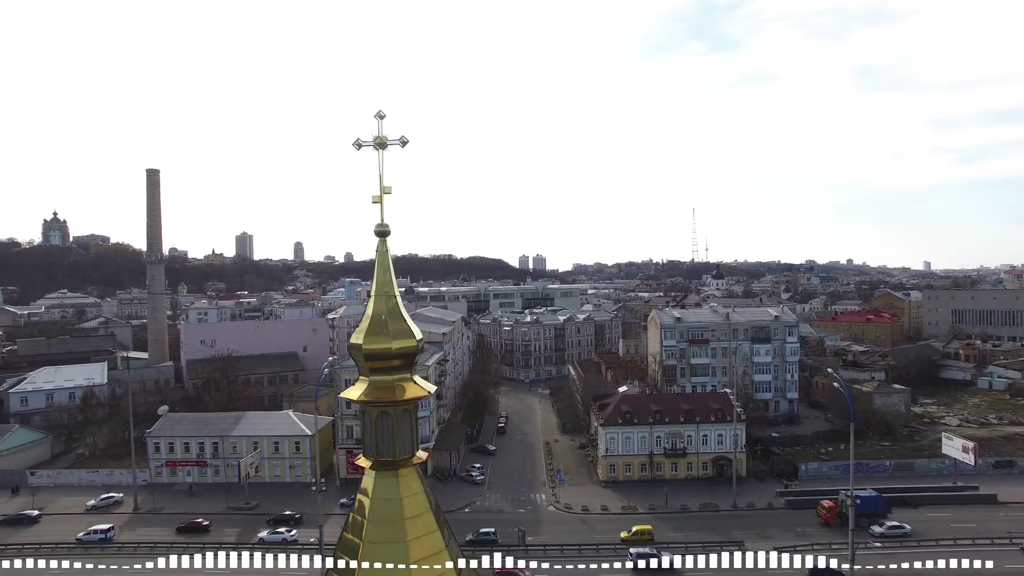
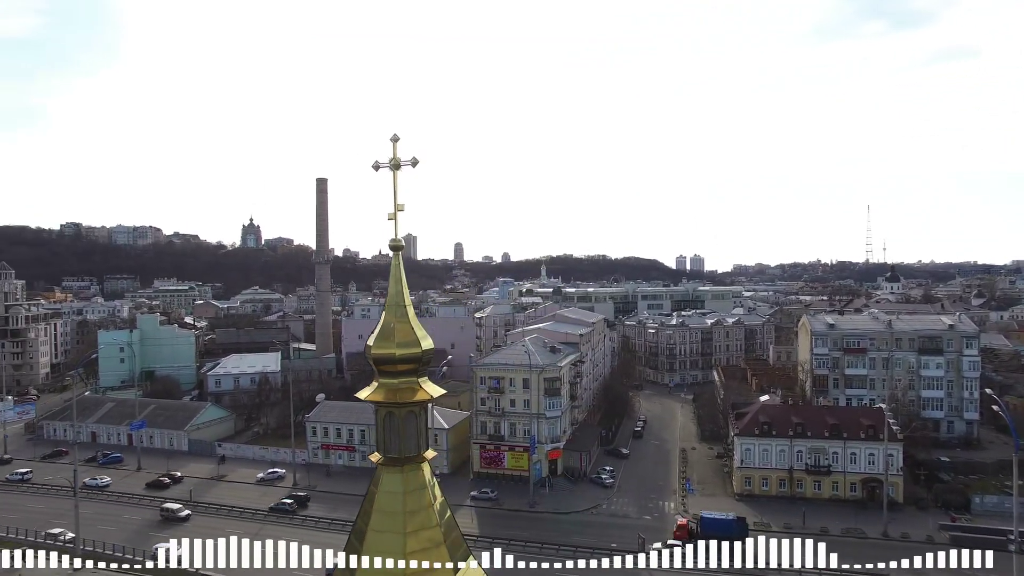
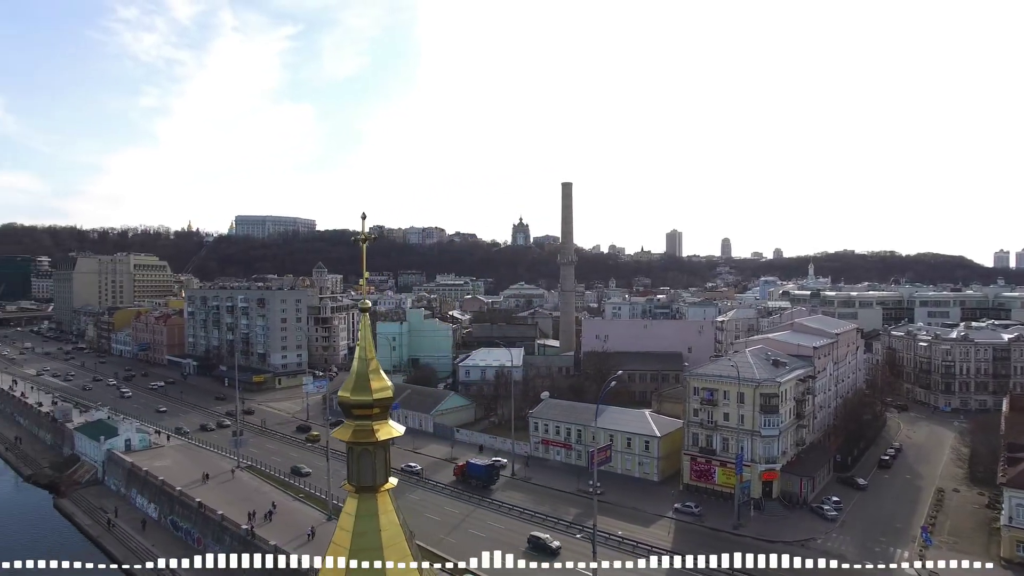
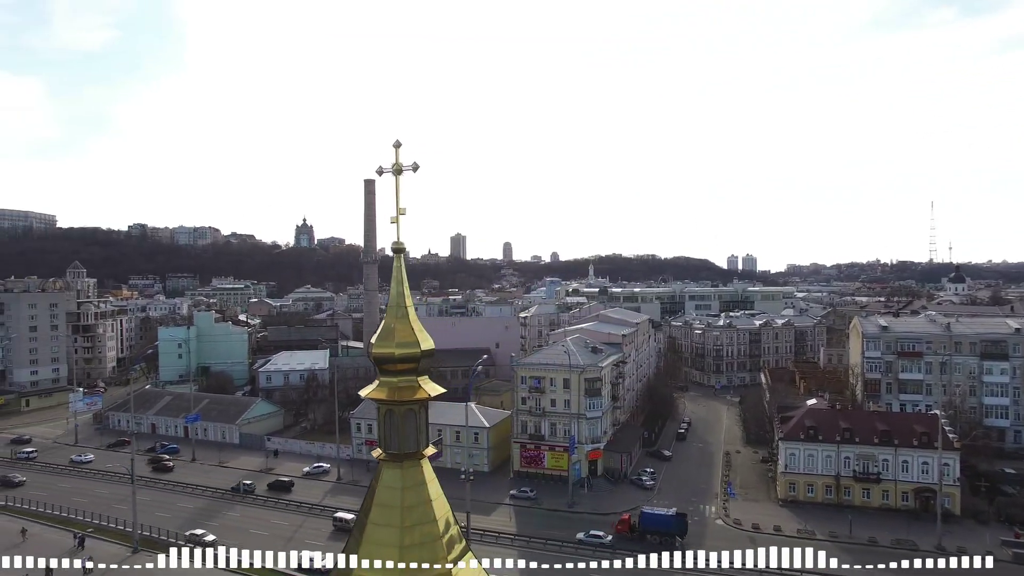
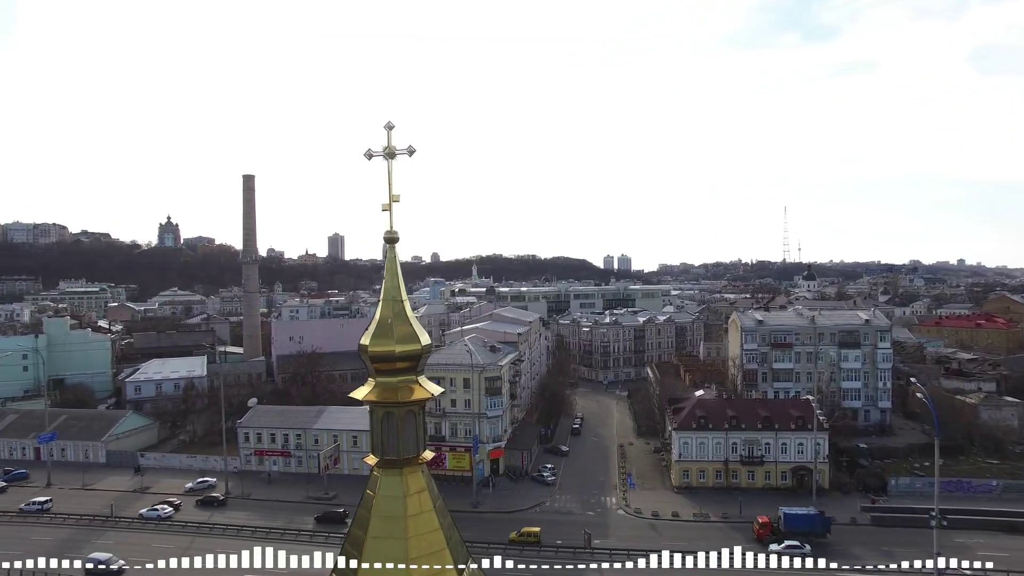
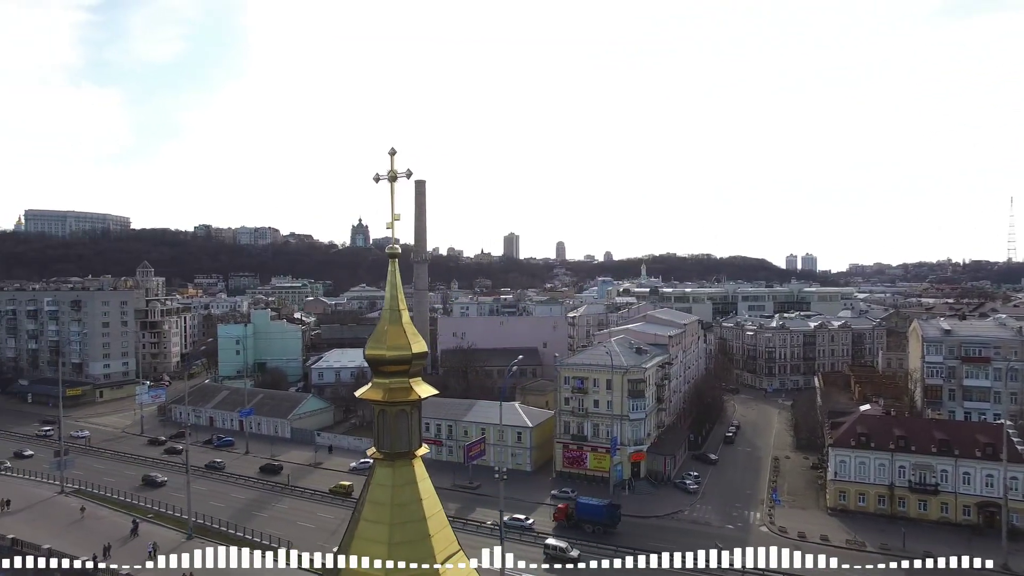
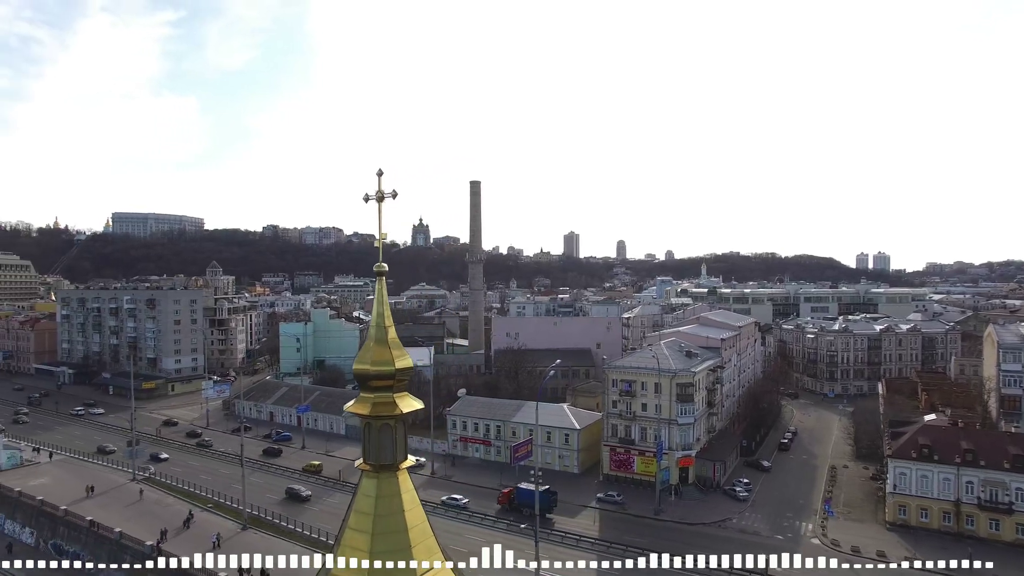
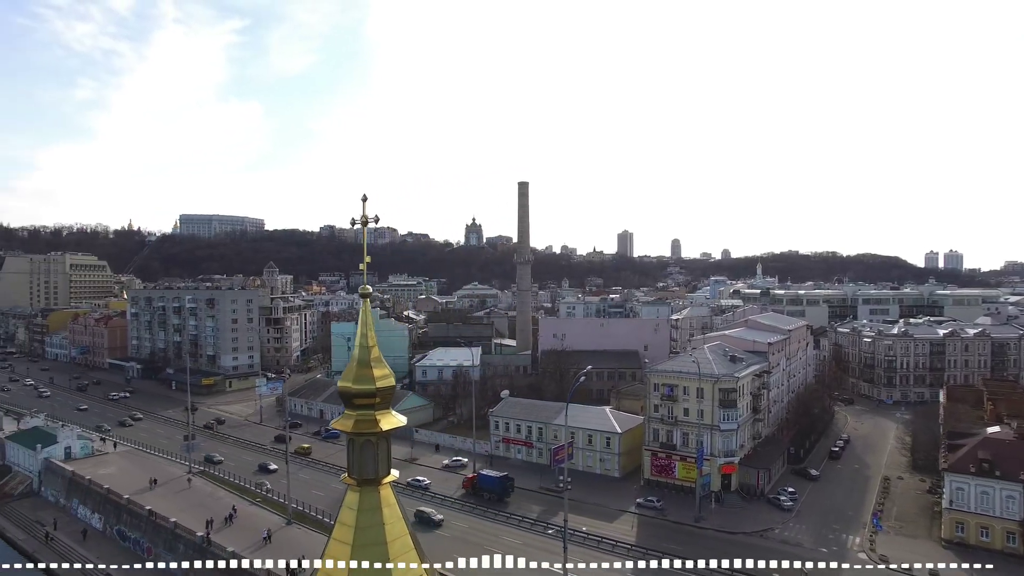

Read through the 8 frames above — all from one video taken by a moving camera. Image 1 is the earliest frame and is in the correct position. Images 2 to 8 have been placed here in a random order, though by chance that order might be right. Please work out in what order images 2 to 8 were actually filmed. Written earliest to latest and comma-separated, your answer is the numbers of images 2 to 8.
5, 2, 4, 6, 7, 8, 3
